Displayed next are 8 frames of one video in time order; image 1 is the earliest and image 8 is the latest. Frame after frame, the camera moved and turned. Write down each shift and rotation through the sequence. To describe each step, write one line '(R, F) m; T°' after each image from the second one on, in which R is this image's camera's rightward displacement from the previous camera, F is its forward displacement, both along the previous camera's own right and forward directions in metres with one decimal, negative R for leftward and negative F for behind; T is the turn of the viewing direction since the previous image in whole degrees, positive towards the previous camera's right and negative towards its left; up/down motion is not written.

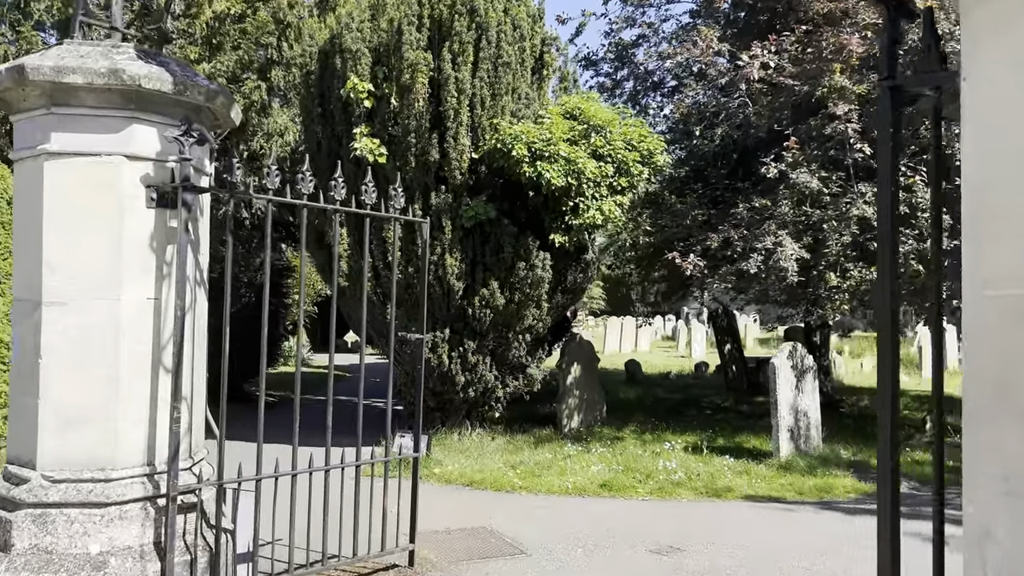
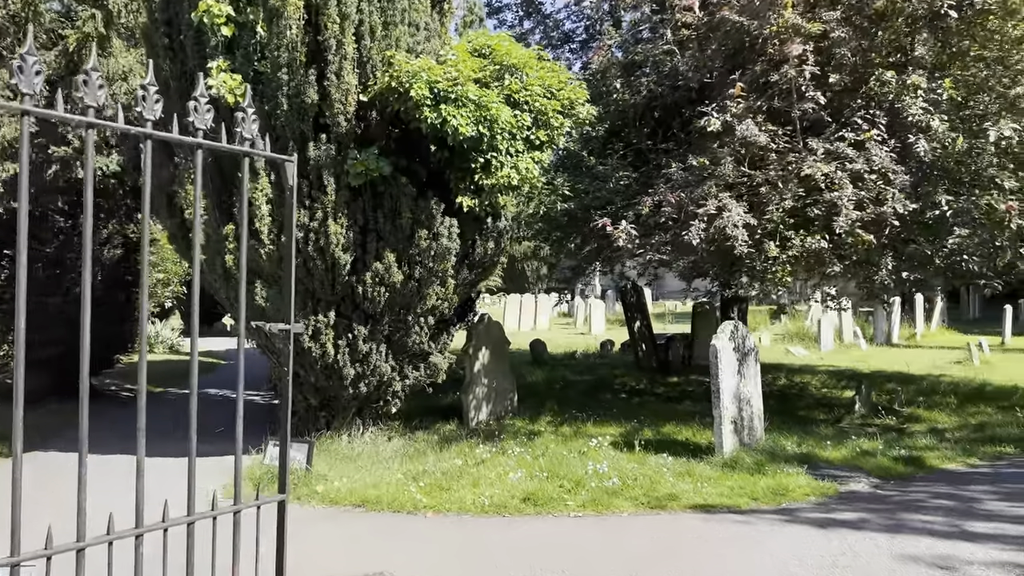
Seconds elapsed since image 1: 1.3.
(-0.1, +1.5) m; +8°
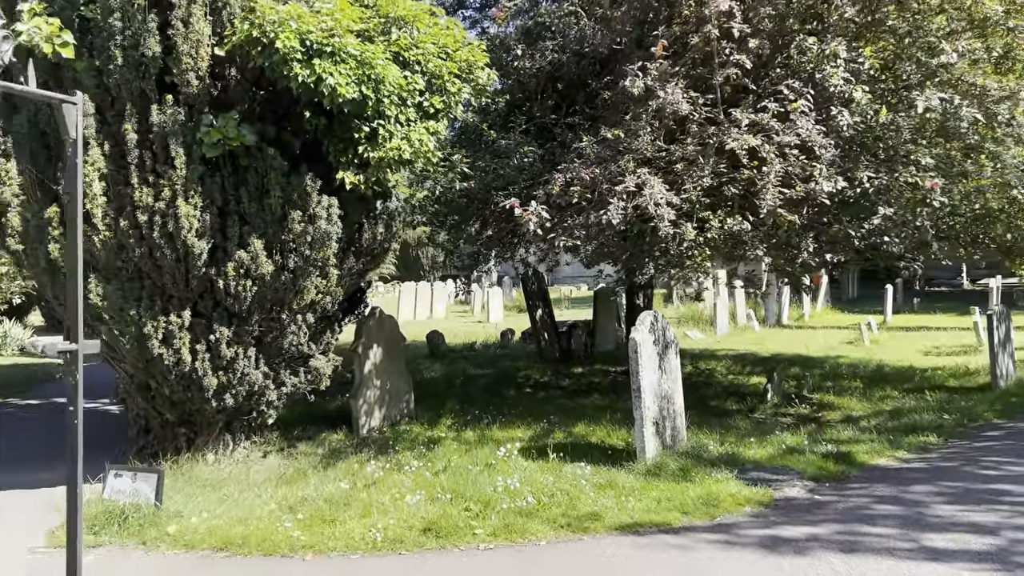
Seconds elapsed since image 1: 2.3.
(0.0, +1.0) m; +7°
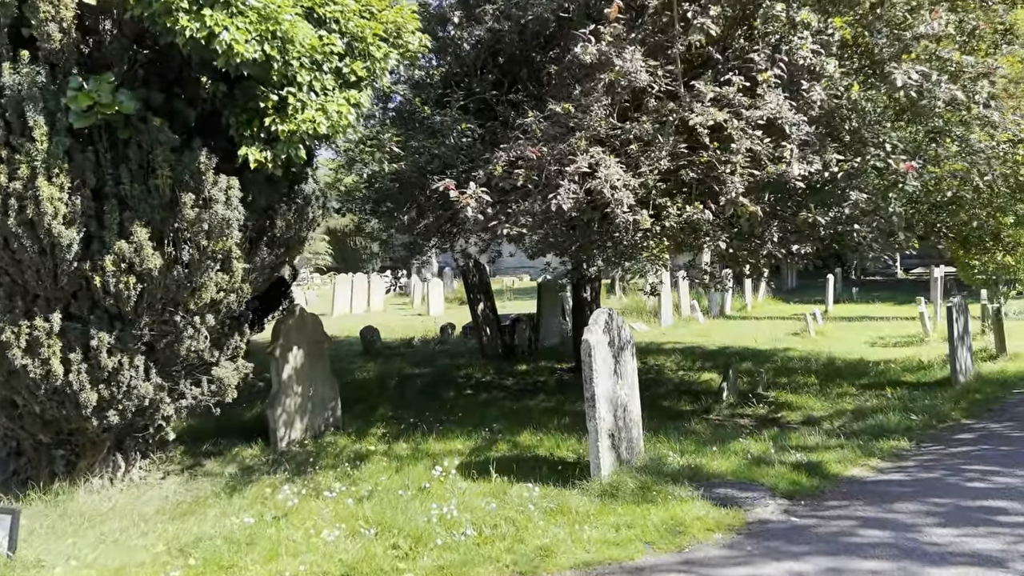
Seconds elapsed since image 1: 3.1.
(0.0, +0.8) m; +4°
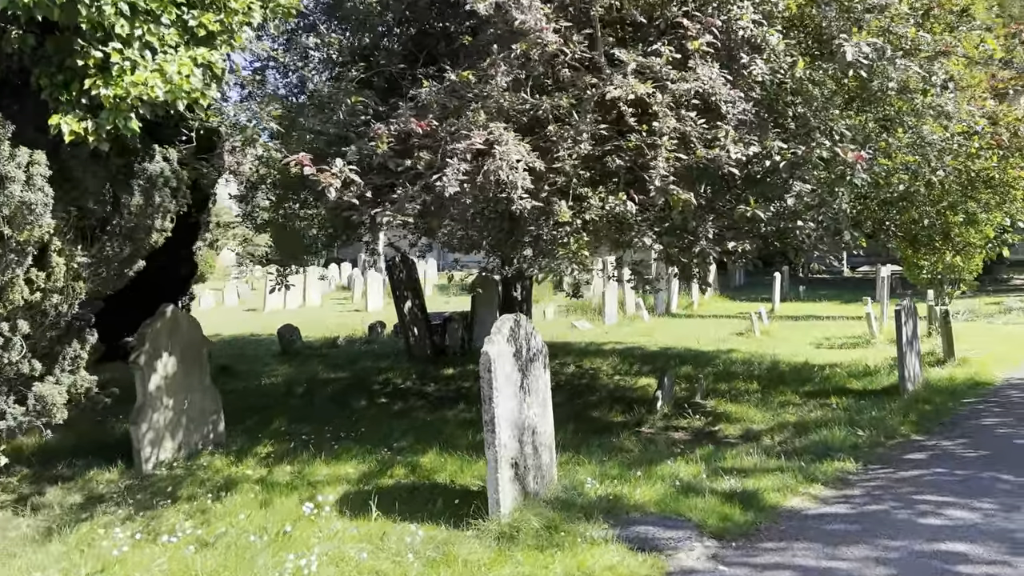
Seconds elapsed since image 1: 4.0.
(+0.4, +0.9) m; +3°
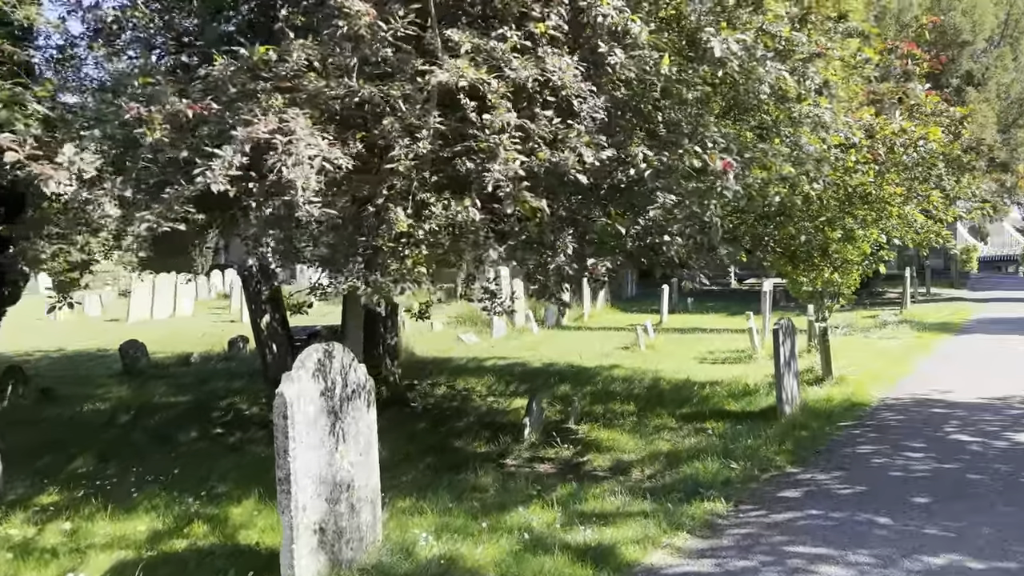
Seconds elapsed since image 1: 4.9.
(+0.5, +0.8) m; +7°
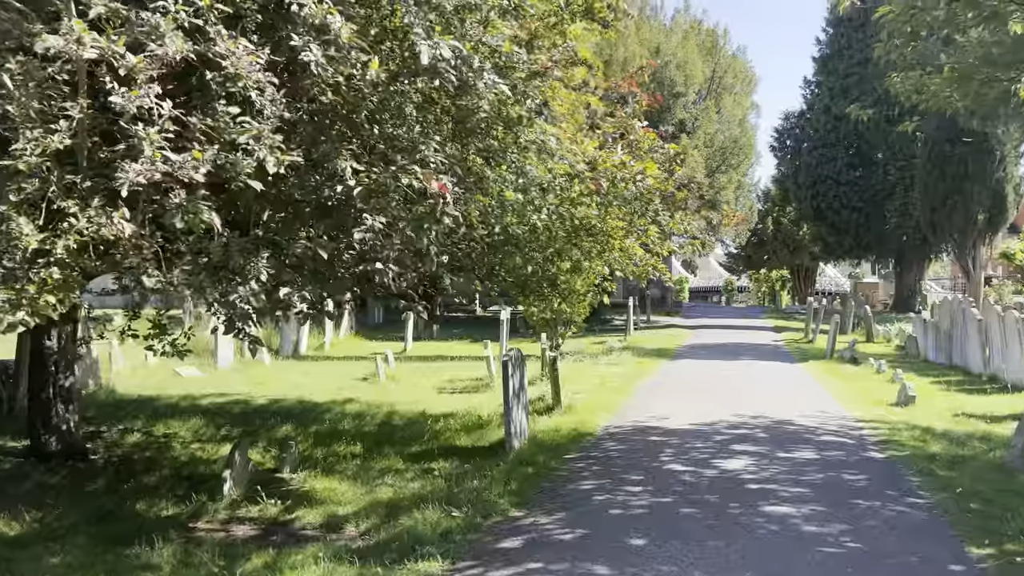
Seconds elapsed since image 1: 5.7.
(+0.4, +0.6) m; +18°
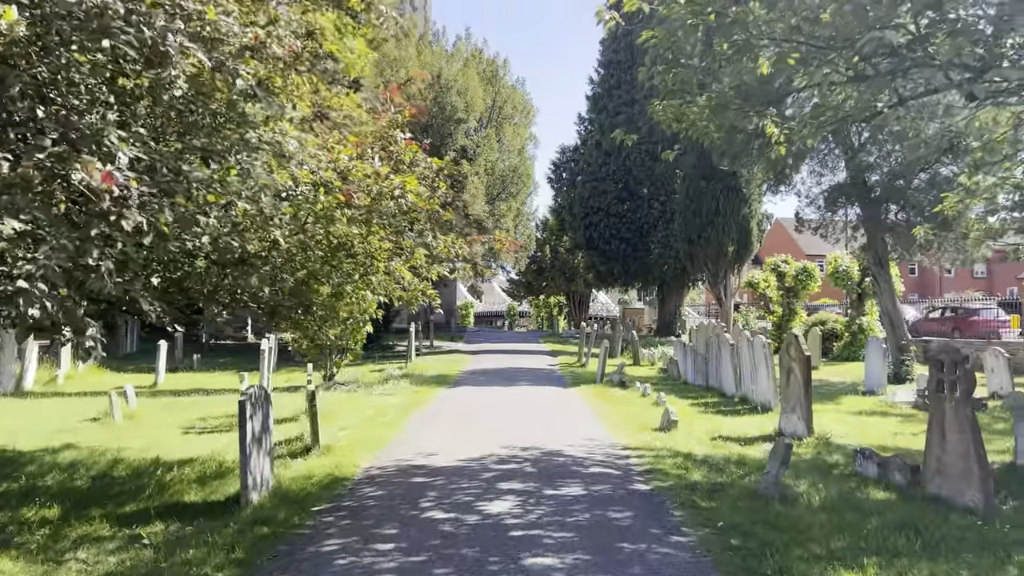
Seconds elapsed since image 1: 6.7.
(+0.4, +0.8) m; +15°
